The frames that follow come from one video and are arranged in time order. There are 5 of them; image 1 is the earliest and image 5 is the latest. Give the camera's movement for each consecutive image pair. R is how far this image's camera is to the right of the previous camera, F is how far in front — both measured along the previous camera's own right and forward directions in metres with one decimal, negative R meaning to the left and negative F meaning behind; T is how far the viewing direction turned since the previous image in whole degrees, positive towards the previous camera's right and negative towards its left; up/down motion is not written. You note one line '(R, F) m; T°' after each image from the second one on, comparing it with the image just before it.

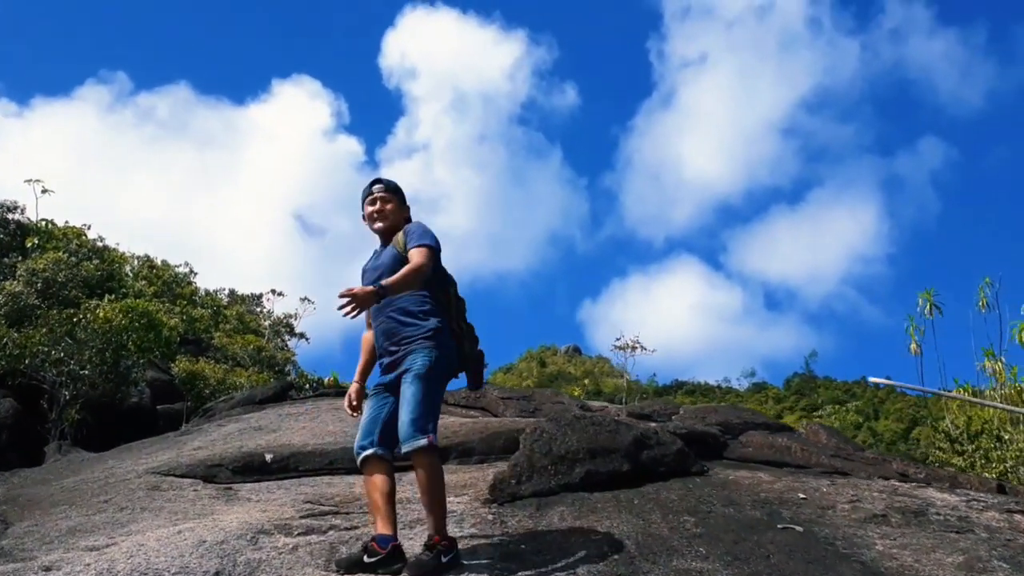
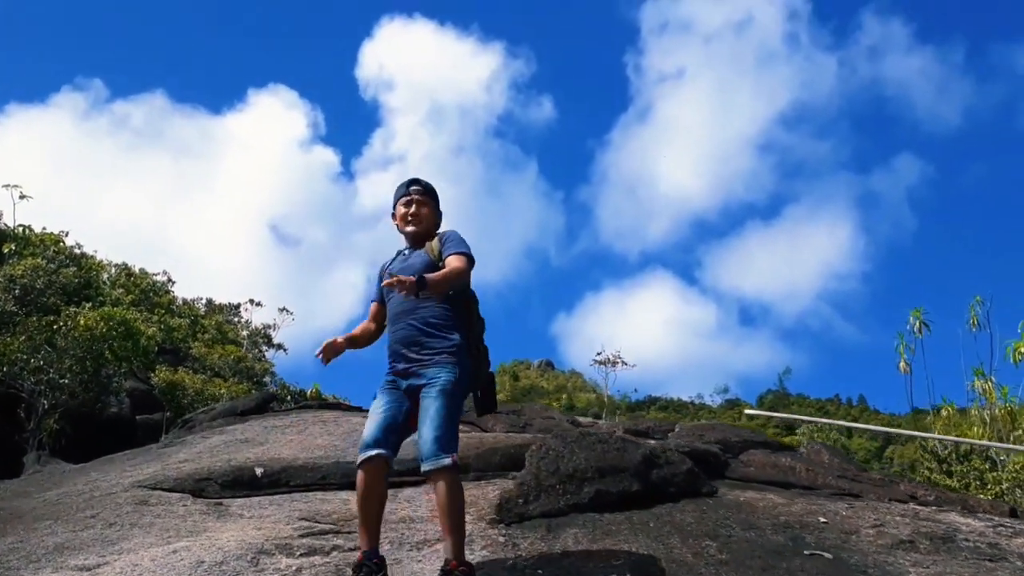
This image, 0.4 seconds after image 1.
(-0.2, +0.3) m; +1°
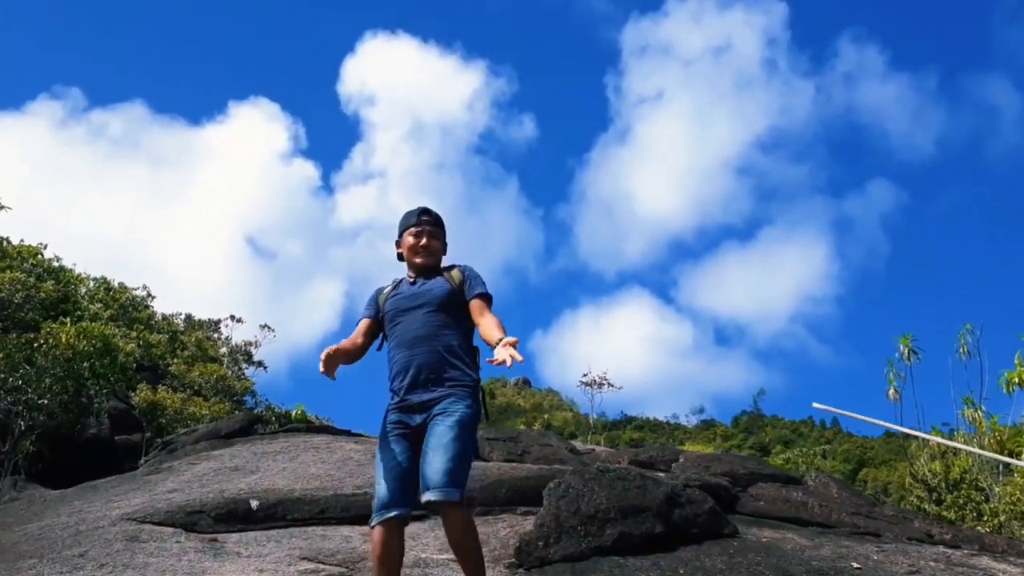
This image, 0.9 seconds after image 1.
(-0.3, +0.4) m; +1°
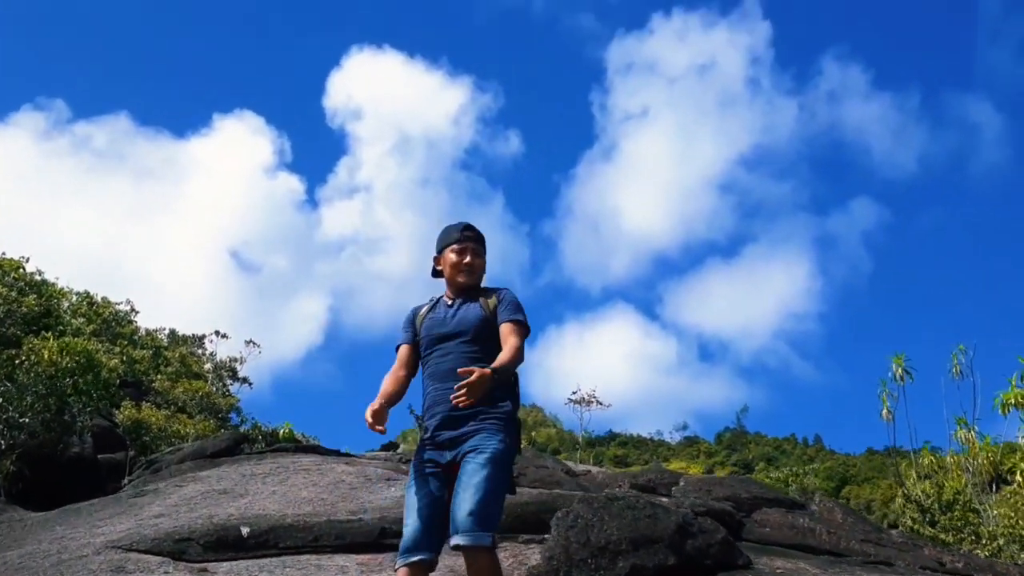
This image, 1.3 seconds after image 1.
(-0.1, +0.3) m; +1°
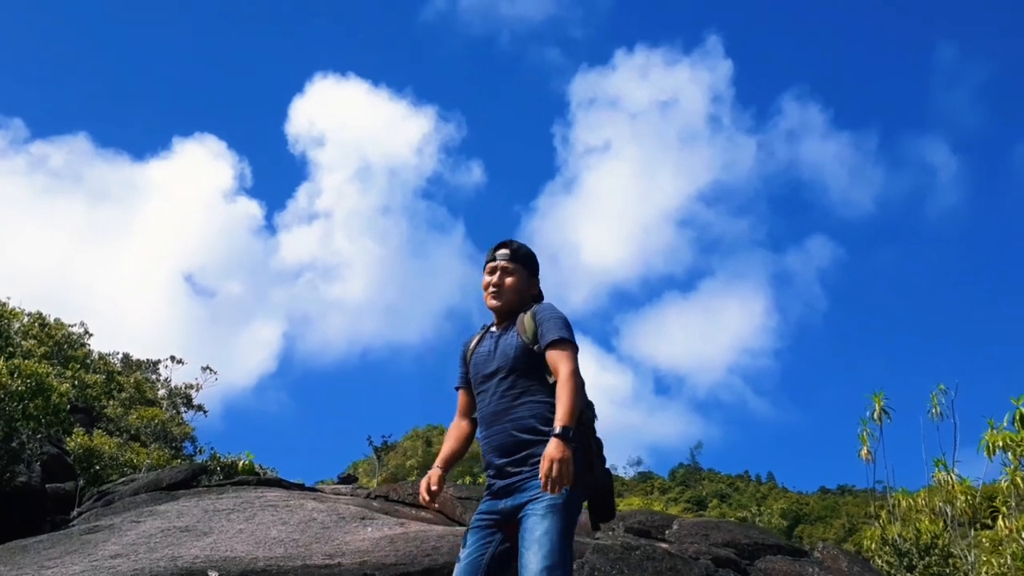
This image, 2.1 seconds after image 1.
(-0.3, +0.7) m; +2°
